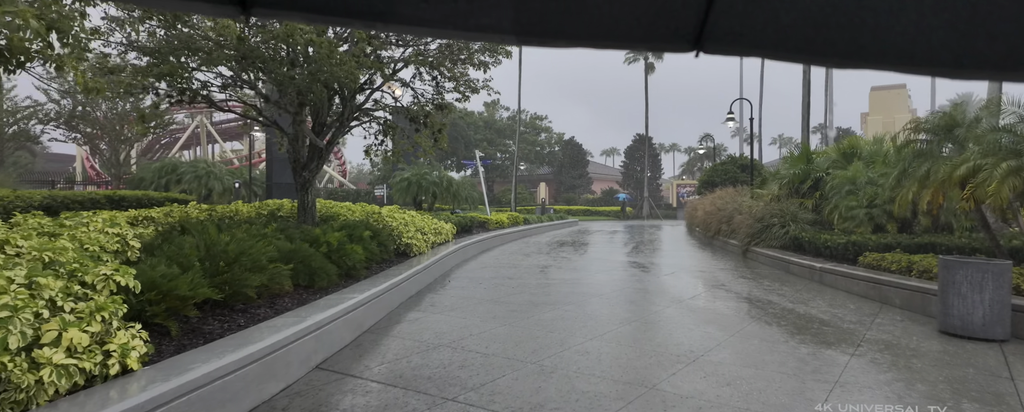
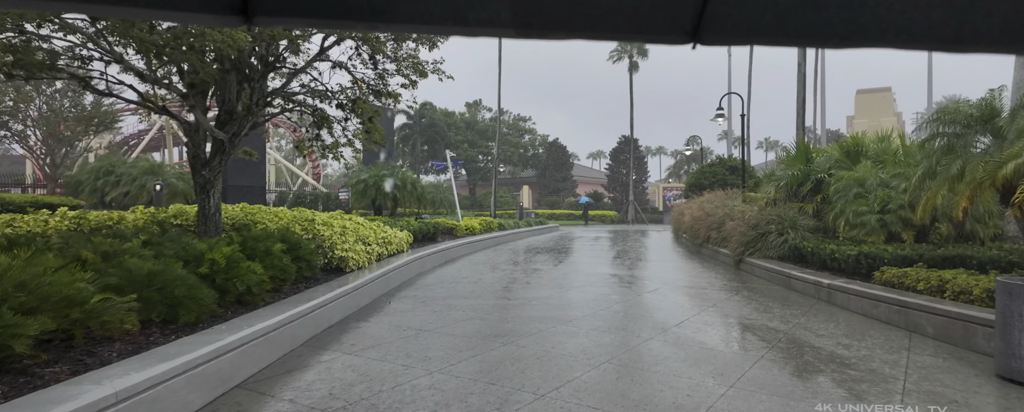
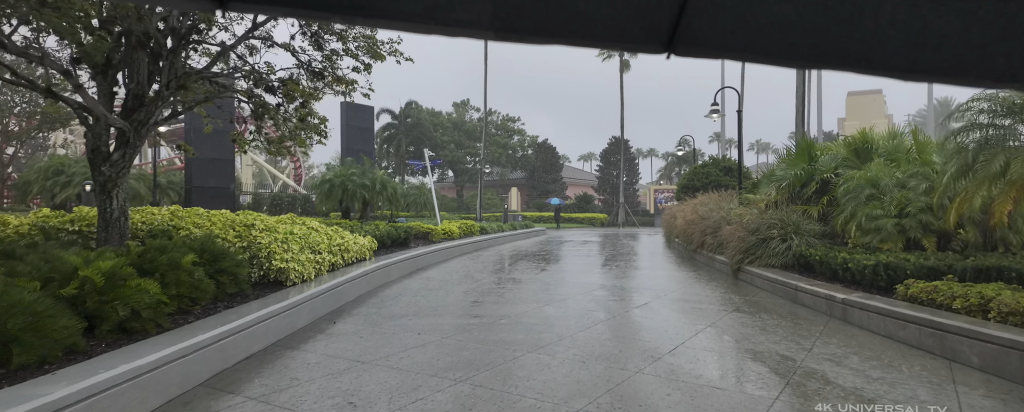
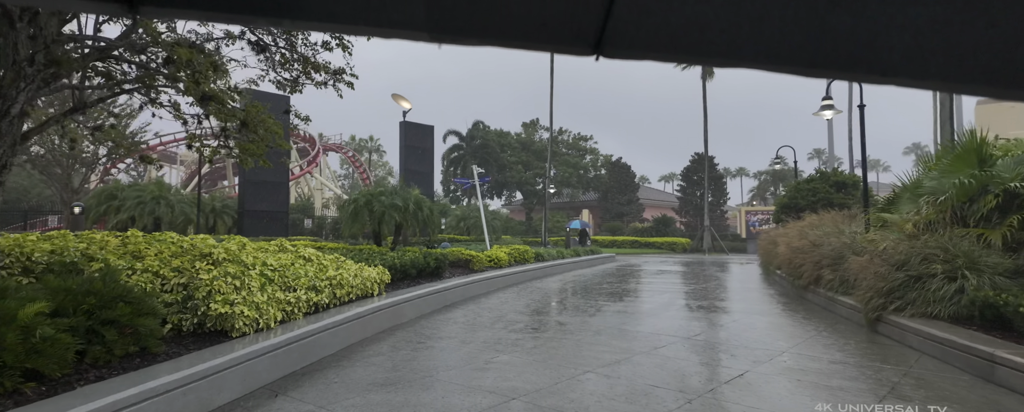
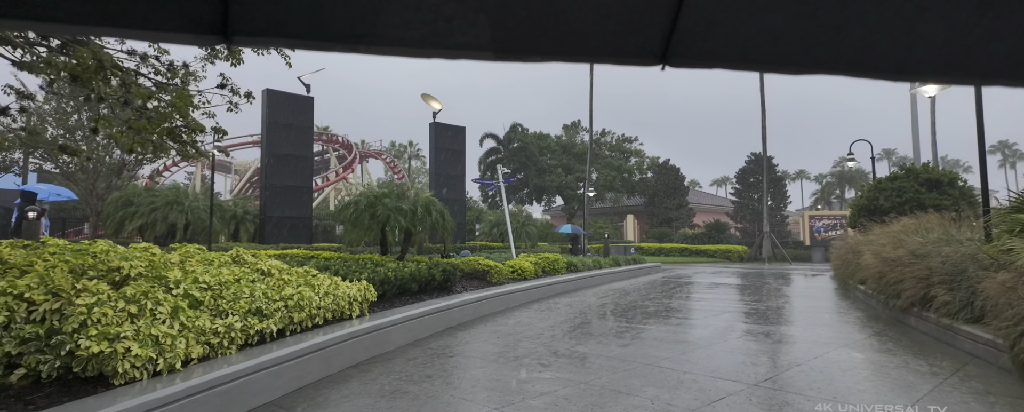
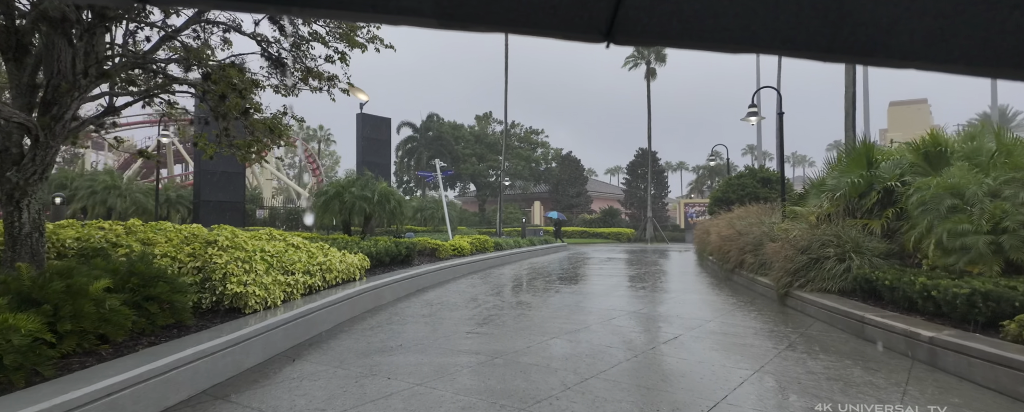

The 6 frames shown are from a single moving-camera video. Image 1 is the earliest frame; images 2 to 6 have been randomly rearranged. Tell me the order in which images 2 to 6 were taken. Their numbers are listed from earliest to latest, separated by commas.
2, 3, 6, 4, 5
